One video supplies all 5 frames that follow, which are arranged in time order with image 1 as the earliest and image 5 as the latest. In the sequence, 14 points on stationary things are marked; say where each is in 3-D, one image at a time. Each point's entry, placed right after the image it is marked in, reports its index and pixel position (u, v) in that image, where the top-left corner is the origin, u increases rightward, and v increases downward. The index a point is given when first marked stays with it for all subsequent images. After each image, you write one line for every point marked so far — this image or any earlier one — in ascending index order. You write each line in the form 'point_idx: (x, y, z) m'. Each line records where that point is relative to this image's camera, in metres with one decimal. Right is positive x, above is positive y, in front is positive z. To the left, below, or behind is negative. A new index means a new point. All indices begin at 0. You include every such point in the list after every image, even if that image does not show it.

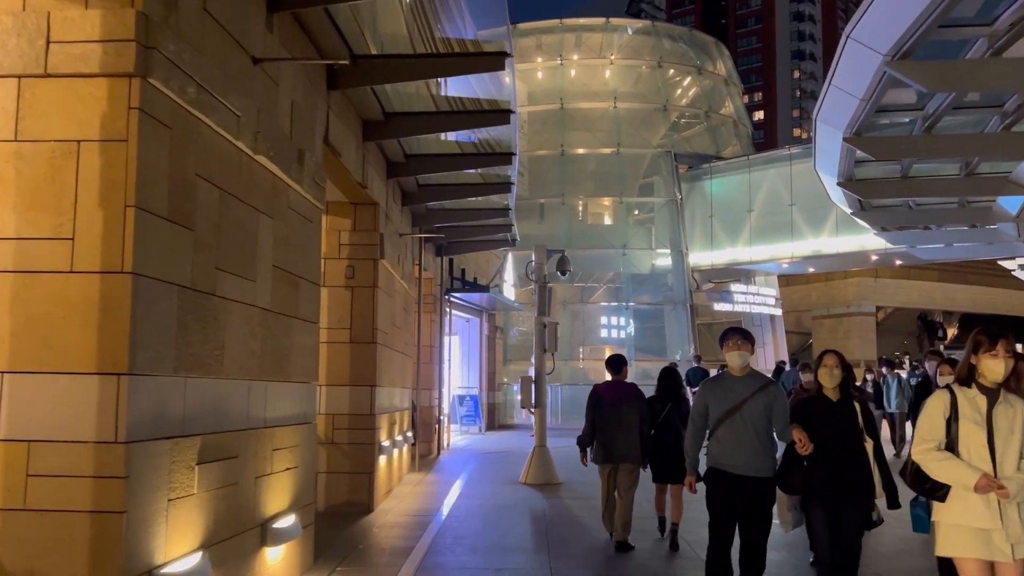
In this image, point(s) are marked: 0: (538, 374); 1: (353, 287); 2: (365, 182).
0: (+0.4, -1.2, +12.2) m
1: (-1.8, 0.0, +9.7) m
2: (-1.6, +1.1, +9.1) m
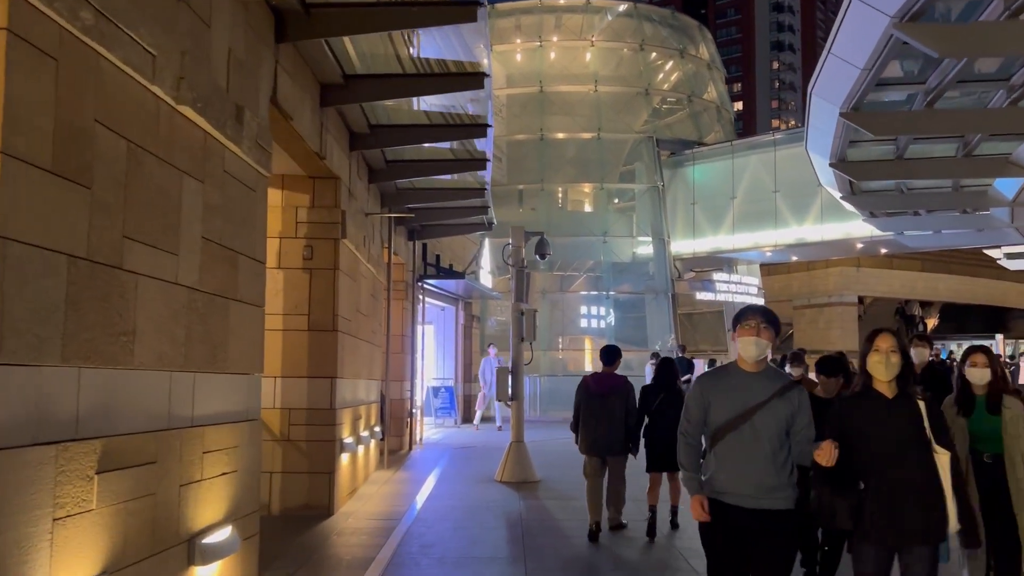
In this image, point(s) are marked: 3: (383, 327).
0: (0.0, -1.0, +11.4) m
1: (-2.1, +0.2, +8.8) m
2: (-1.8, +1.3, +8.3) m
3: (-2.0, -0.6, +12.6) m
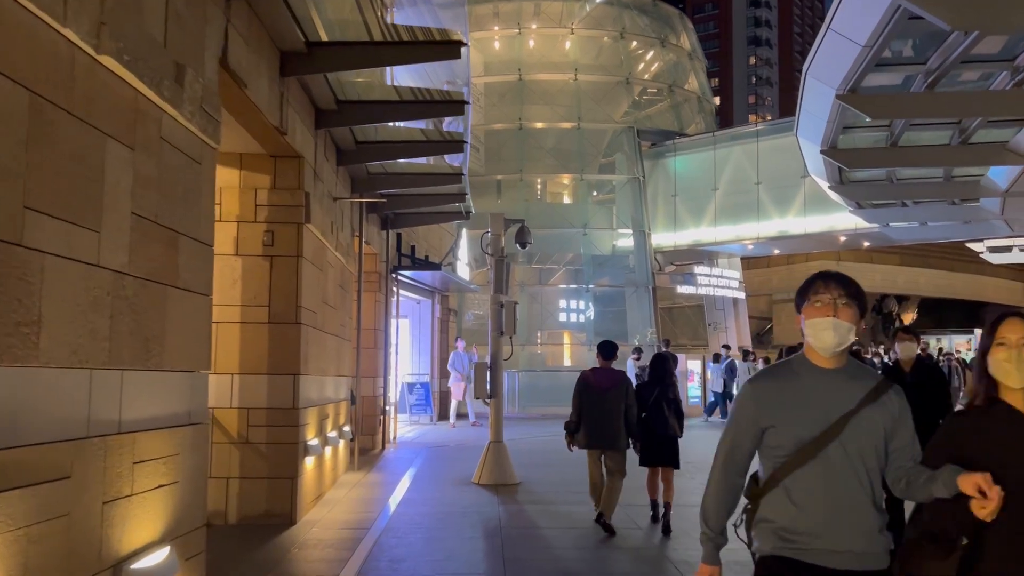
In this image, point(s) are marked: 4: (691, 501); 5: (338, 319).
0: (-0.2, -0.9, +10.8) m
1: (-2.3, +0.3, +8.1) m
2: (-2.0, +1.4, +7.6) m
3: (-2.3, -0.4, +11.9) m
4: (+2.0, -2.4, +9.5) m
5: (-2.2, -0.4, +10.4) m
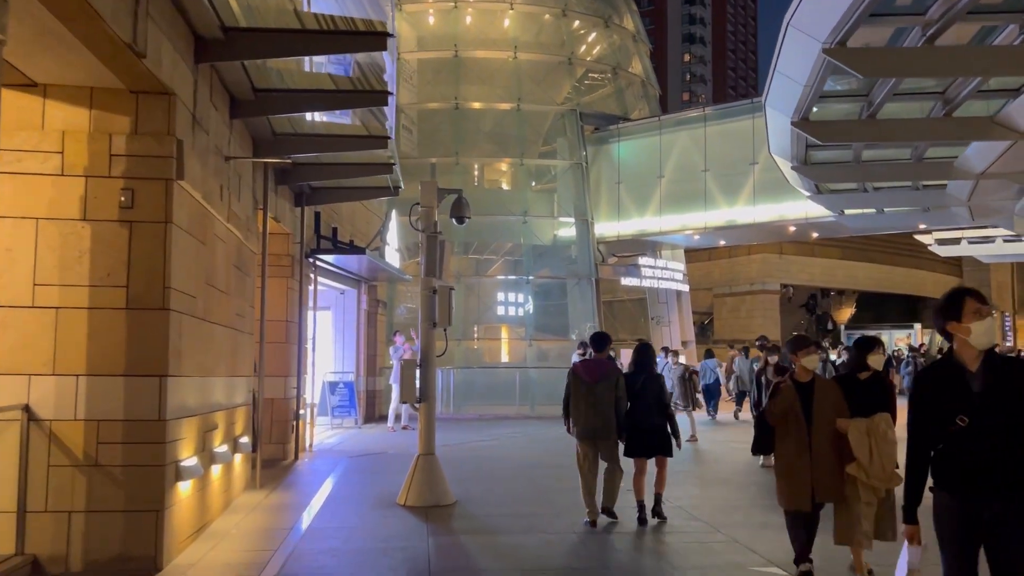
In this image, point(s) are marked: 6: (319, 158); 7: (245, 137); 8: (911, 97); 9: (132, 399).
0: (-1.0, -0.7, +9.1) m
1: (-2.8, +0.5, +6.2) m
2: (-2.5, +1.6, +5.7) m
3: (-3.1, -0.2, +10.0) m
4: (+1.4, -2.2, +8.0) m
5: (-2.8, -0.2, +8.5) m
6: (-2.6, +1.7, +11.2) m
7: (-2.9, +1.6, +9.3) m
8: (+5.4, +2.6, +11.3) m
9: (-2.8, -0.8, +6.1) m
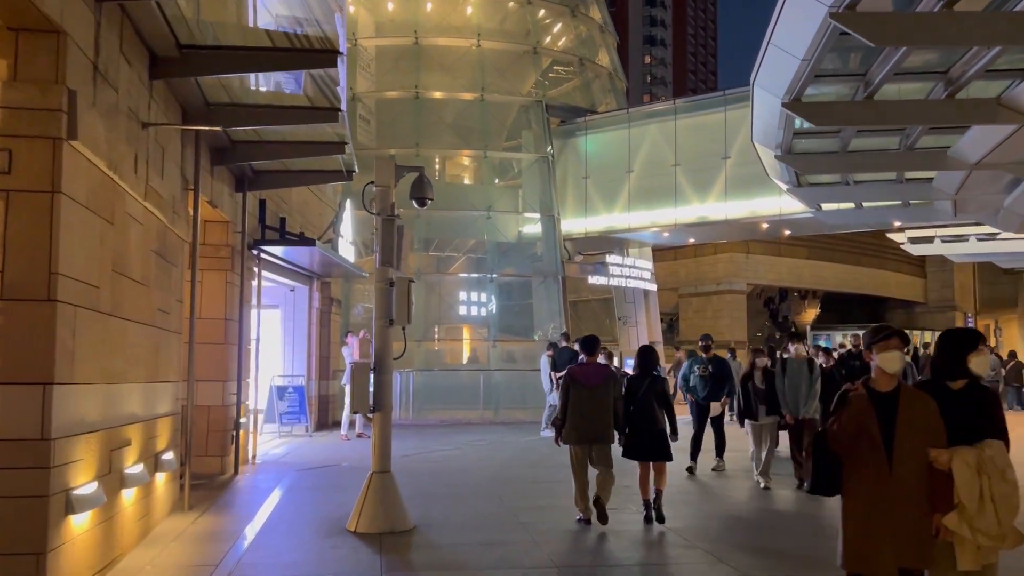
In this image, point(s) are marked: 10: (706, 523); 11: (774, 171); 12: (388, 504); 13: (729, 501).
0: (-1.2, -0.7, +7.9) m
1: (-3.0, +0.6, +4.9) m
2: (-2.6, +1.7, +4.4) m
3: (-3.4, -0.2, +8.7) m
4: (+1.2, -2.2, +6.9) m
5: (-3.1, -0.1, +7.3) m
6: (-2.9, +1.8, +9.9) m
7: (-3.2, +1.7, +8.0) m
8: (+5.0, +2.6, +10.4) m
9: (-2.9, -0.7, +4.9) m
10: (+1.9, -2.3, +8.2) m
11: (+4.9, +2.2, +15.8) m
12: (-1.1, -1.9, +7.7) m
13: (+2.4, -2.3, +9.3) m
